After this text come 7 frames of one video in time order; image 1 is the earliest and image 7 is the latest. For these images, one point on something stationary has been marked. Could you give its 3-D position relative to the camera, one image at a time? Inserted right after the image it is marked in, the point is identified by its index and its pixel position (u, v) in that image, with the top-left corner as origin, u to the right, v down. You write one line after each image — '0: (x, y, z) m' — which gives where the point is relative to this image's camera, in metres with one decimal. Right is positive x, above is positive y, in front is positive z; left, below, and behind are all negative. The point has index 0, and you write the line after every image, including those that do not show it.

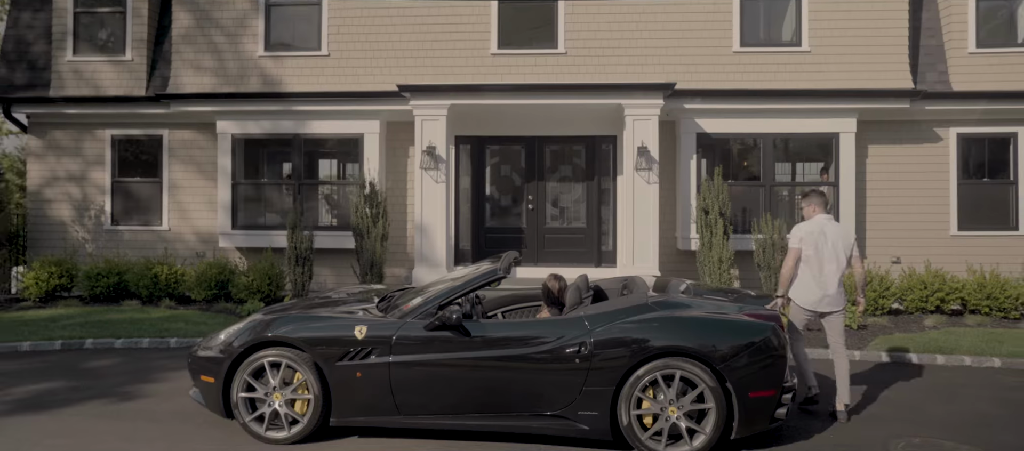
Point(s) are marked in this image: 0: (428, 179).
0: (-1.3, +0.8, +10.5) m
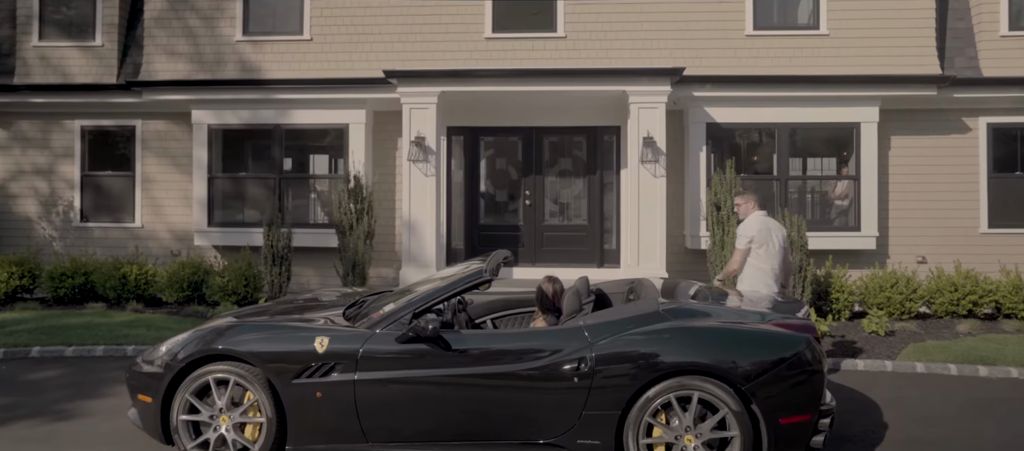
0: (-1.4, +0.8, +9.8) m
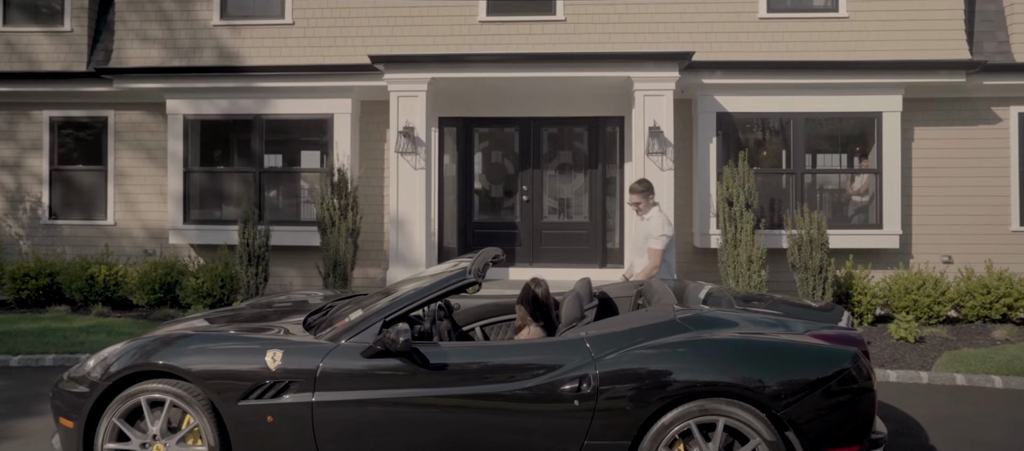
0: (-1.5, +0.8, +9.1) m
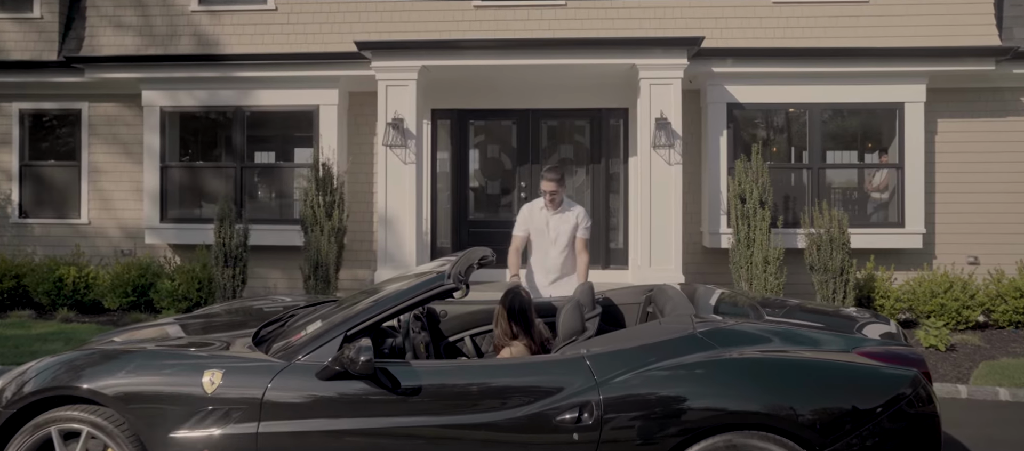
0: (-1.5, +0.9, +8.5) m
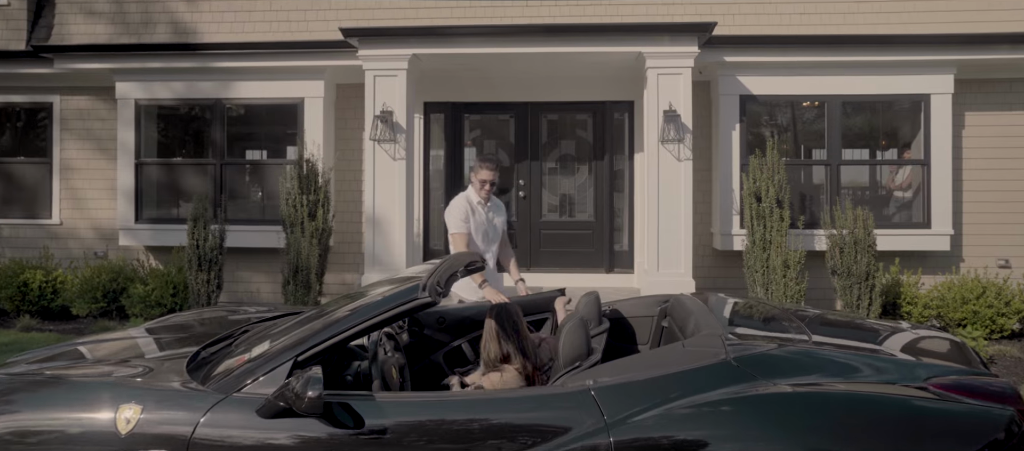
0: (-1.5, +0.9, +7.9) m
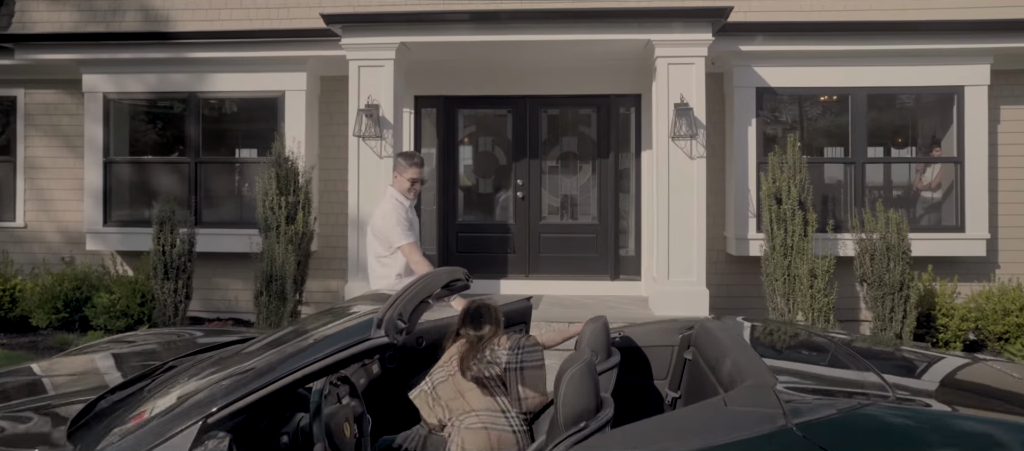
0: (-1.6, +0.8, +7.3) m
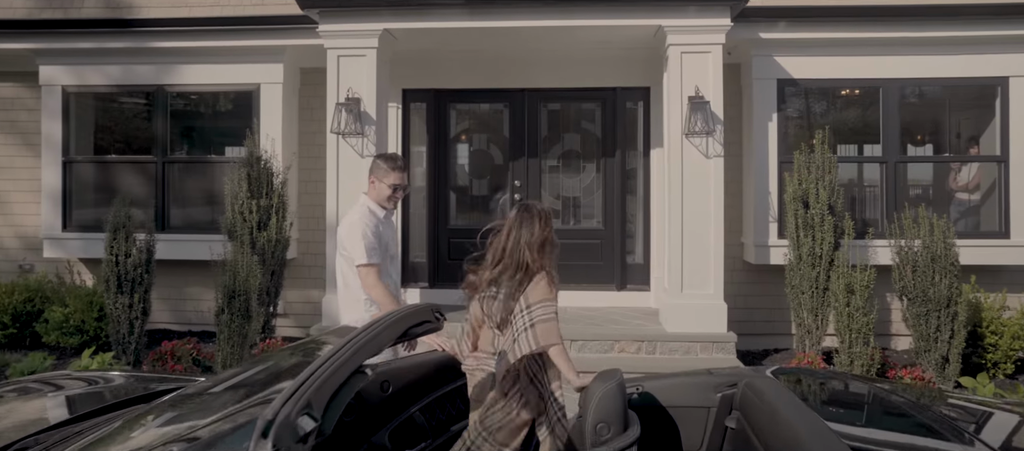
0: (-1.6, +0.7, +6.6) m
